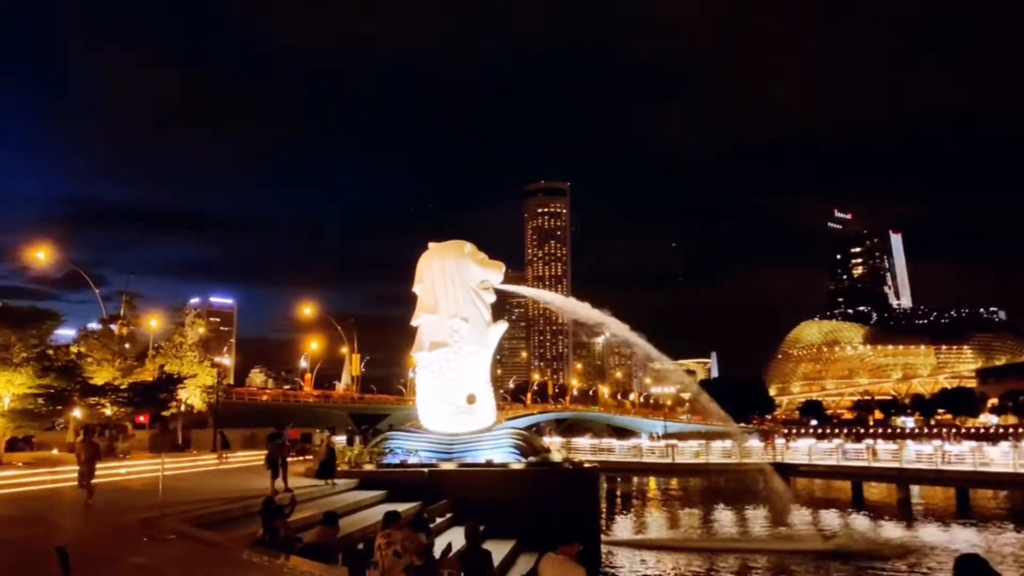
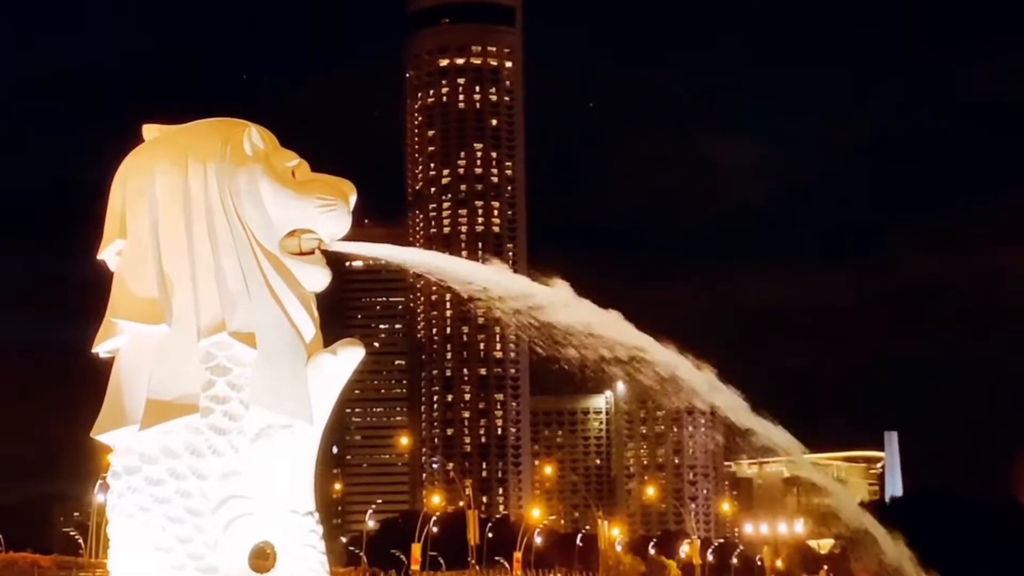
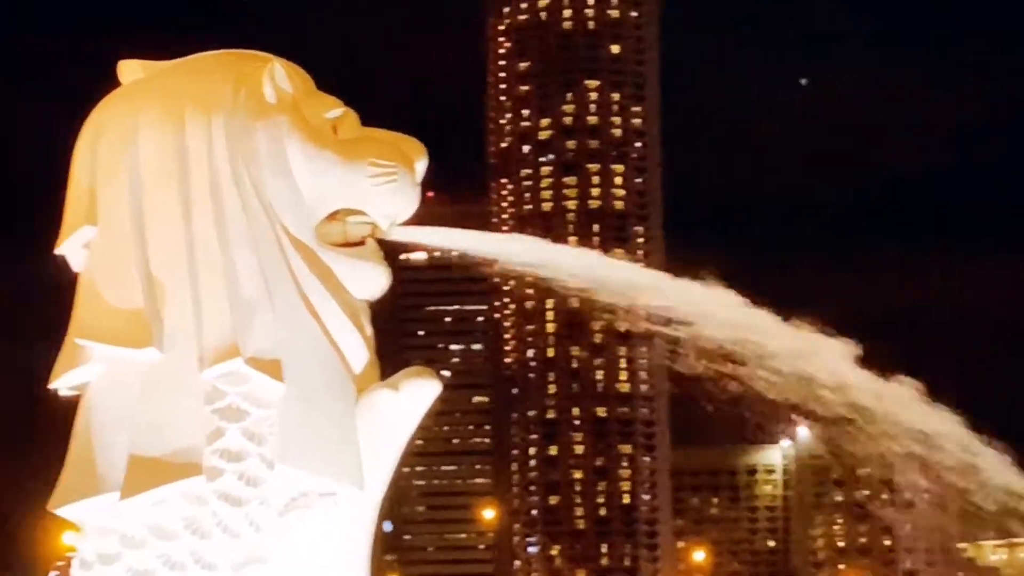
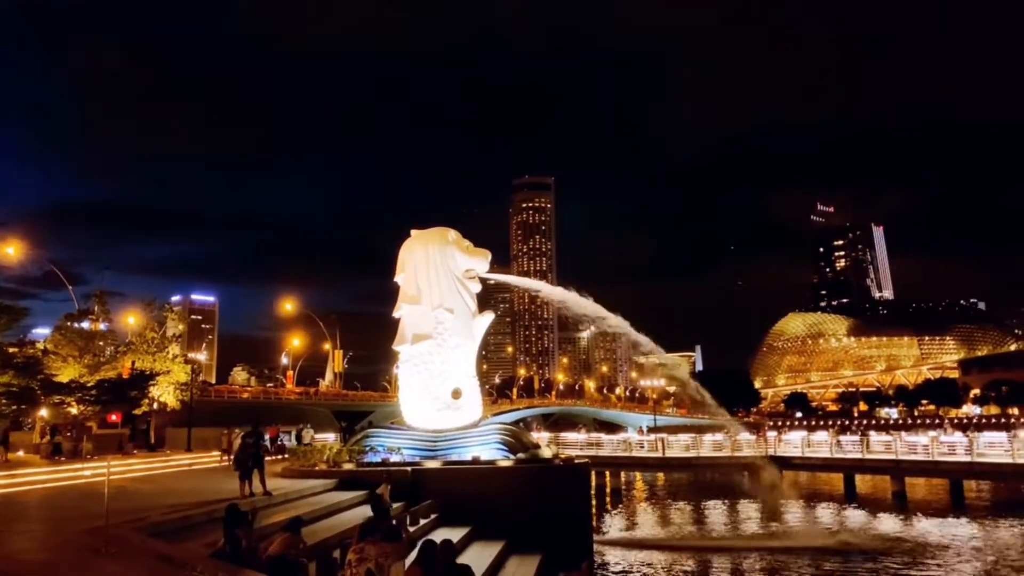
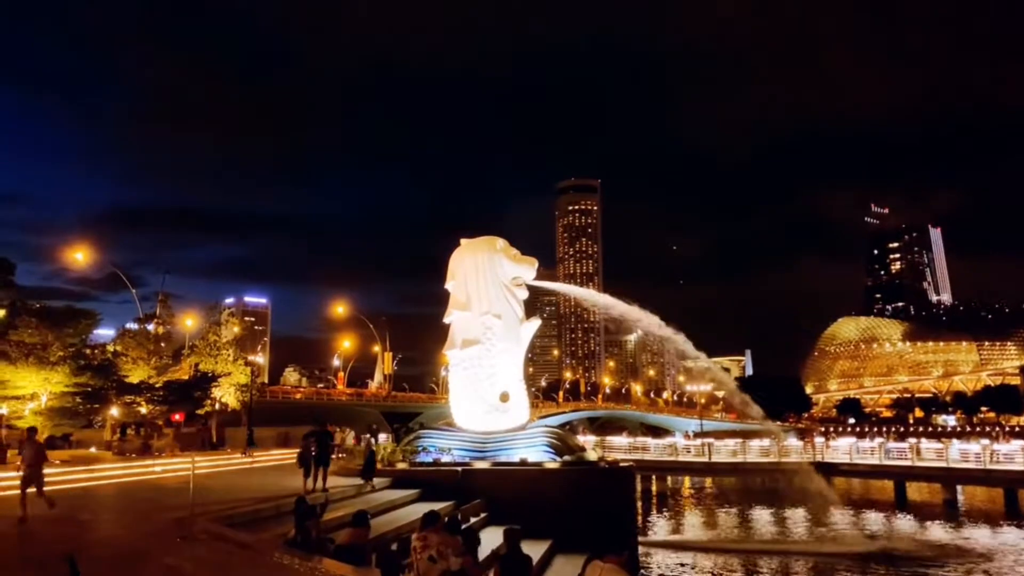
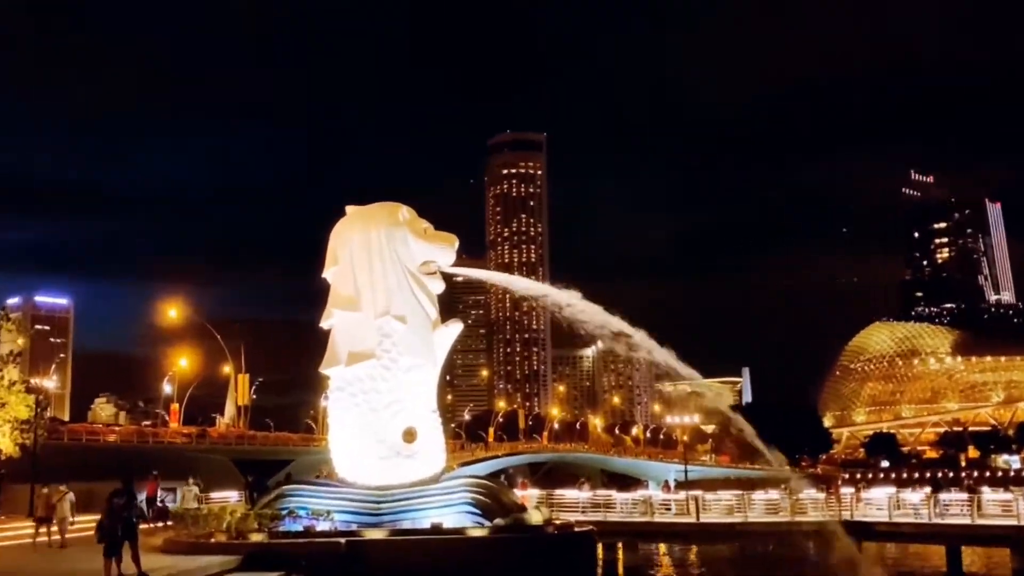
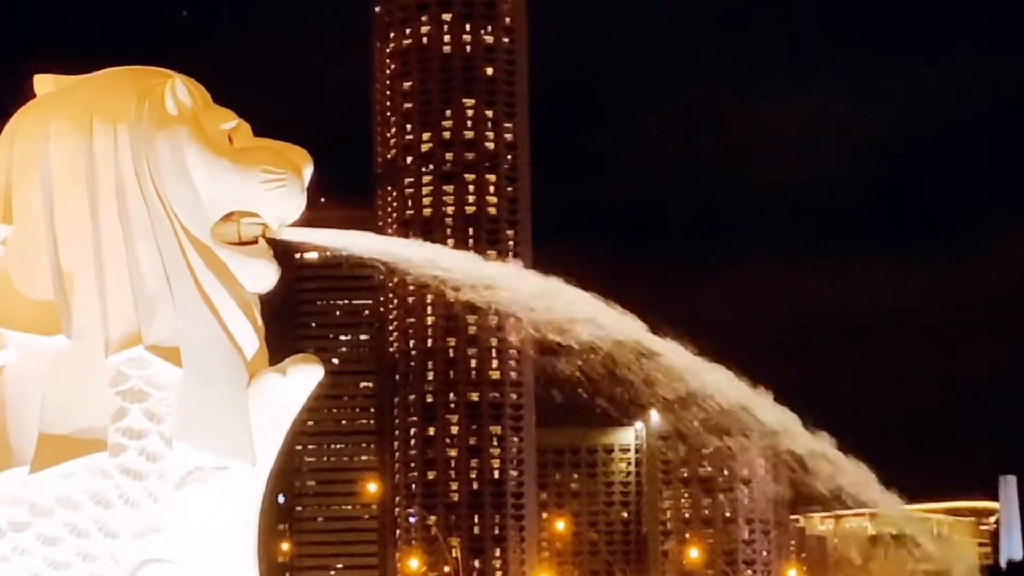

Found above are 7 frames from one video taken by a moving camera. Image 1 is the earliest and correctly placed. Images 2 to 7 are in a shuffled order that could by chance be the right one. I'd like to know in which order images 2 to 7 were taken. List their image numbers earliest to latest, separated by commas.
5, 4, 6, 2, 7, 3
